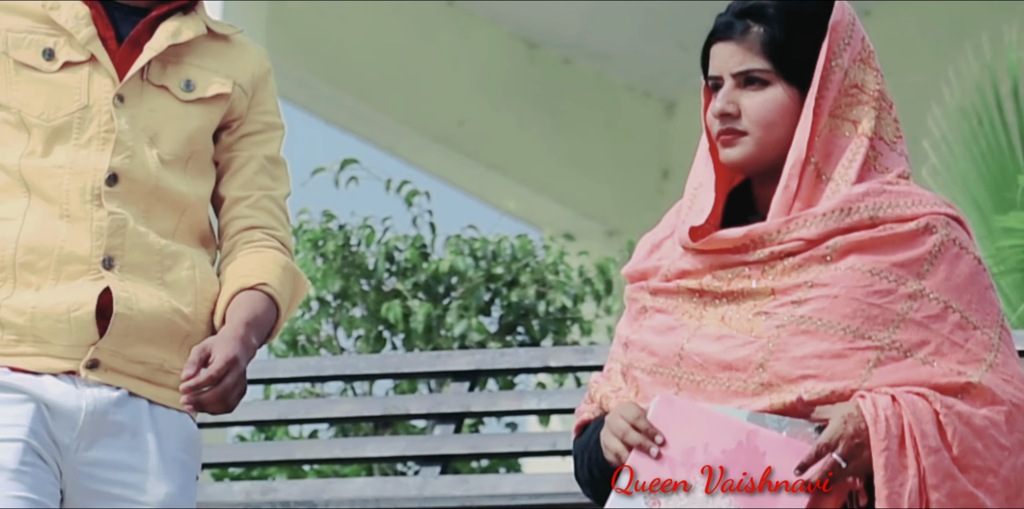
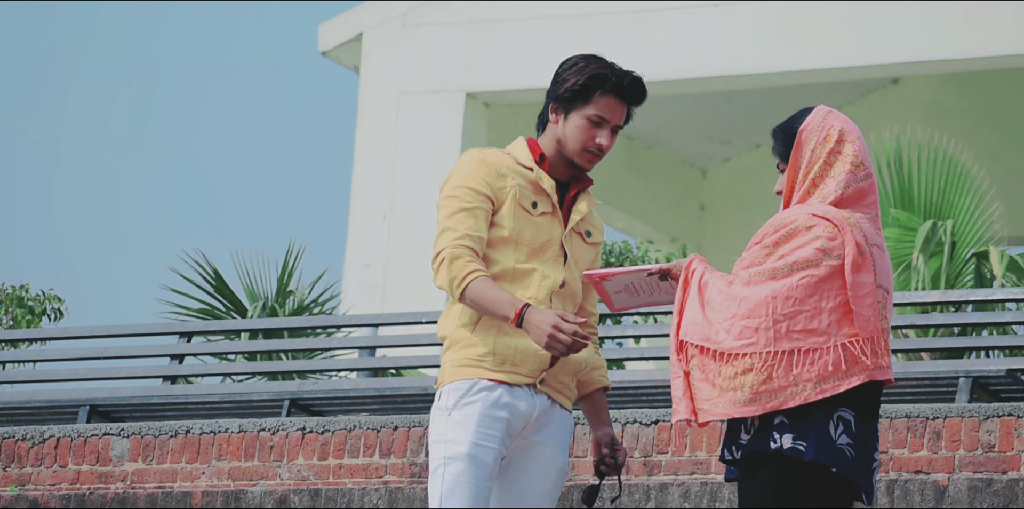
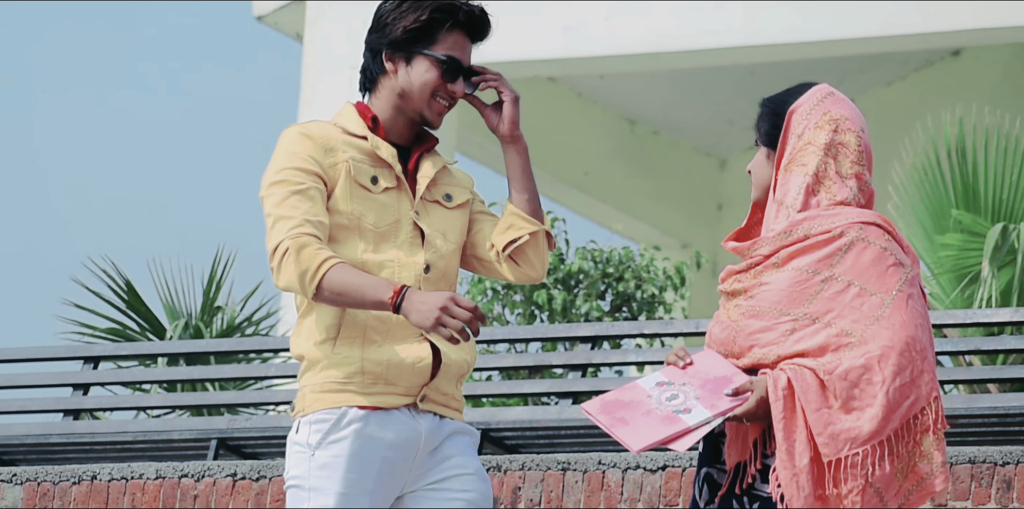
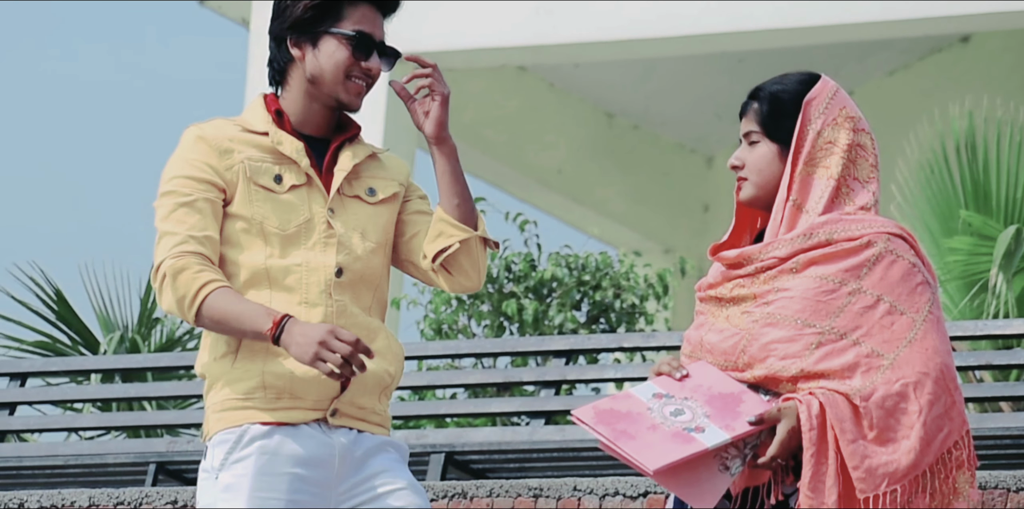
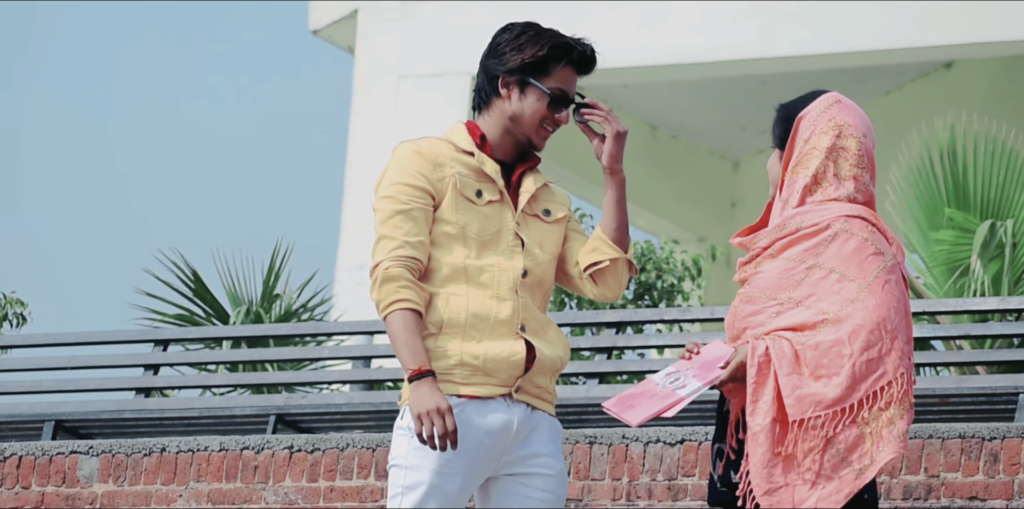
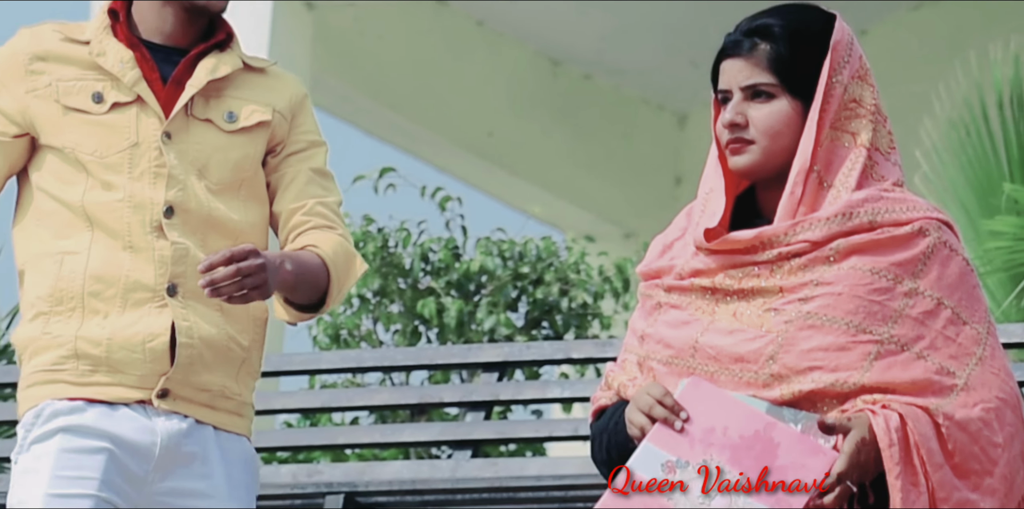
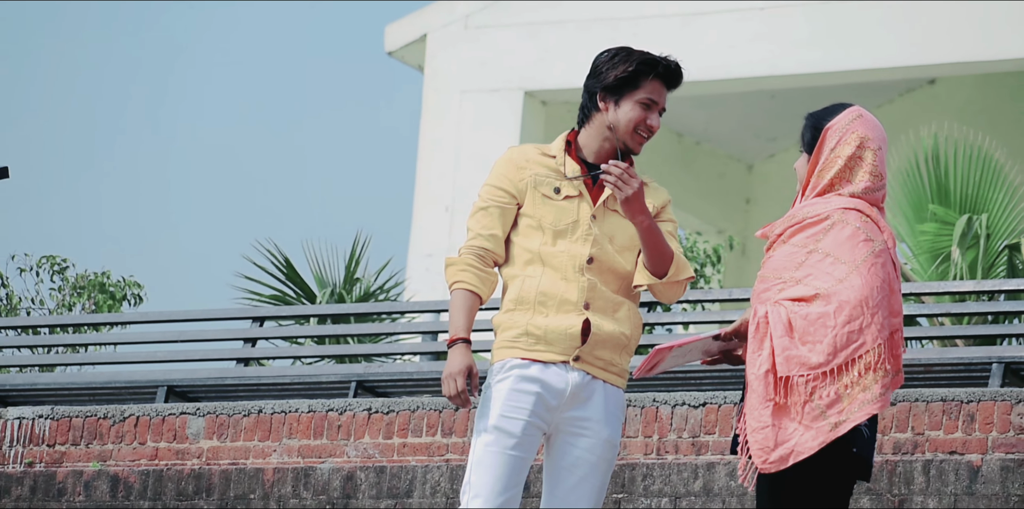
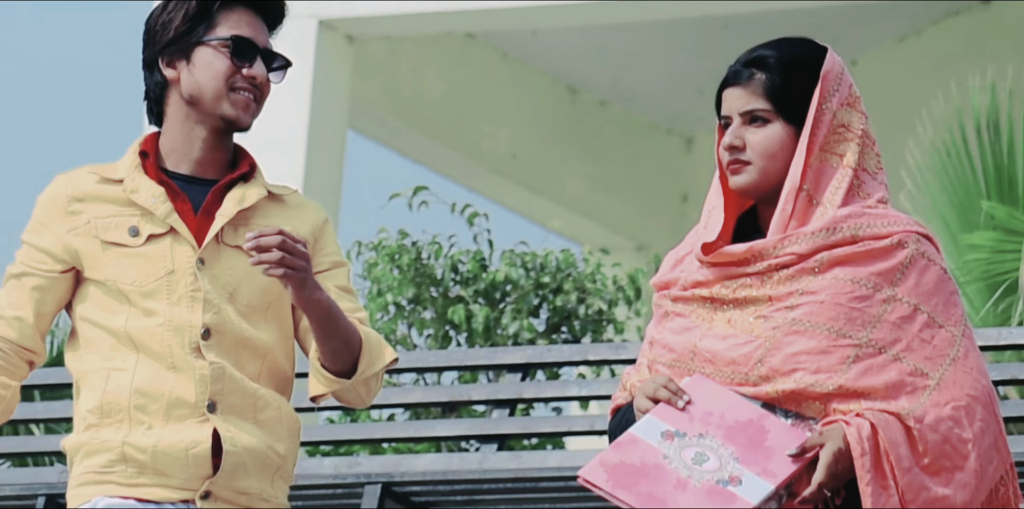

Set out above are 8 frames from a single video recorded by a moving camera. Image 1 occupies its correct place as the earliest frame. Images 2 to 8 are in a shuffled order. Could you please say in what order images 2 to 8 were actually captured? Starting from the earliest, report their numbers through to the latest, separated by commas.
6, 8, 4, 3, 5, 7, 2
